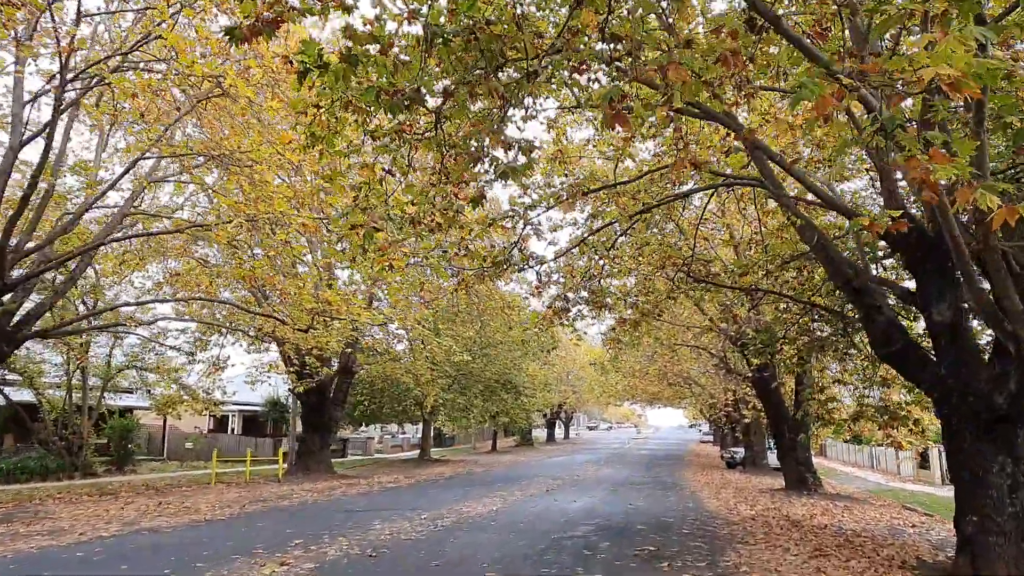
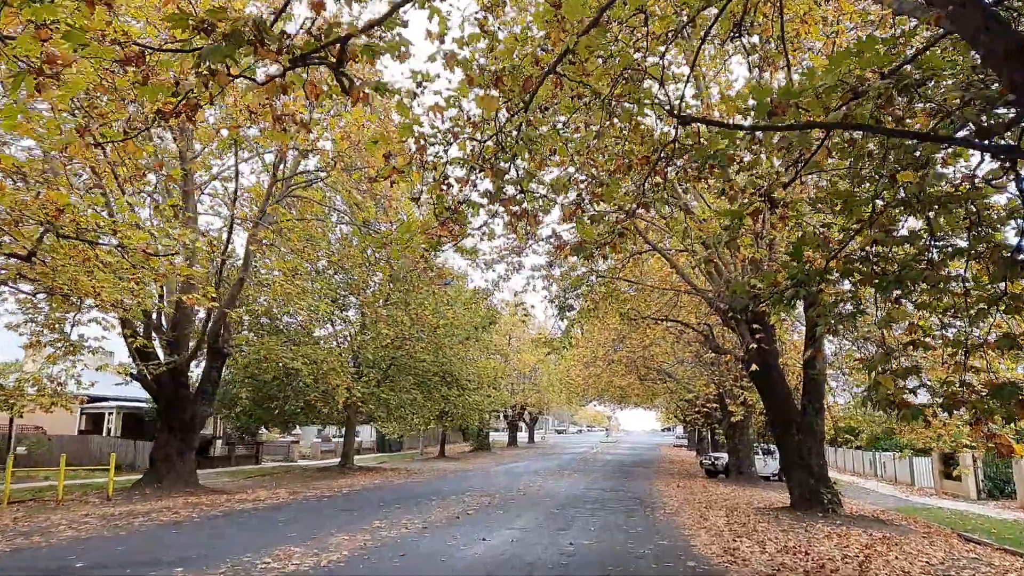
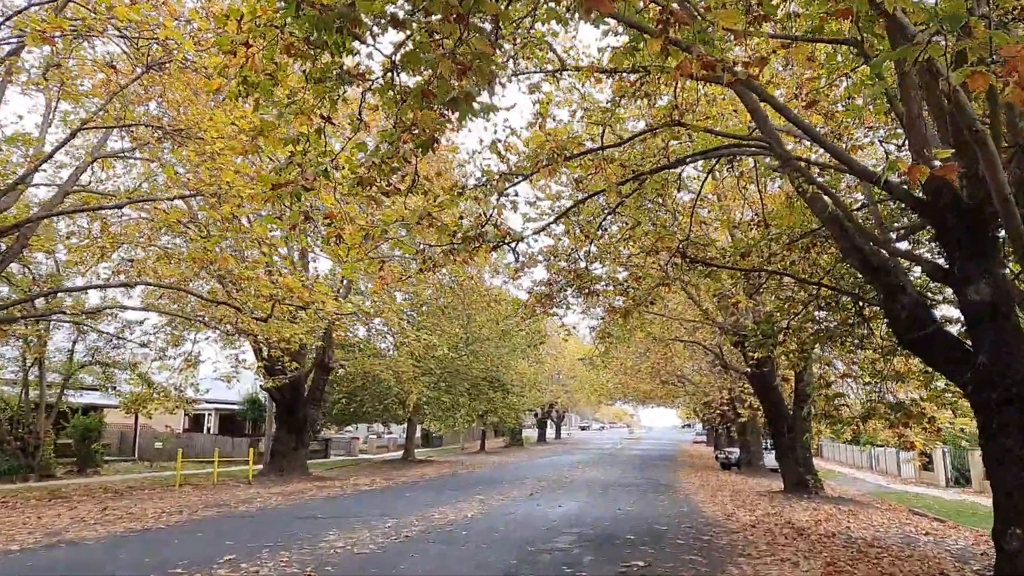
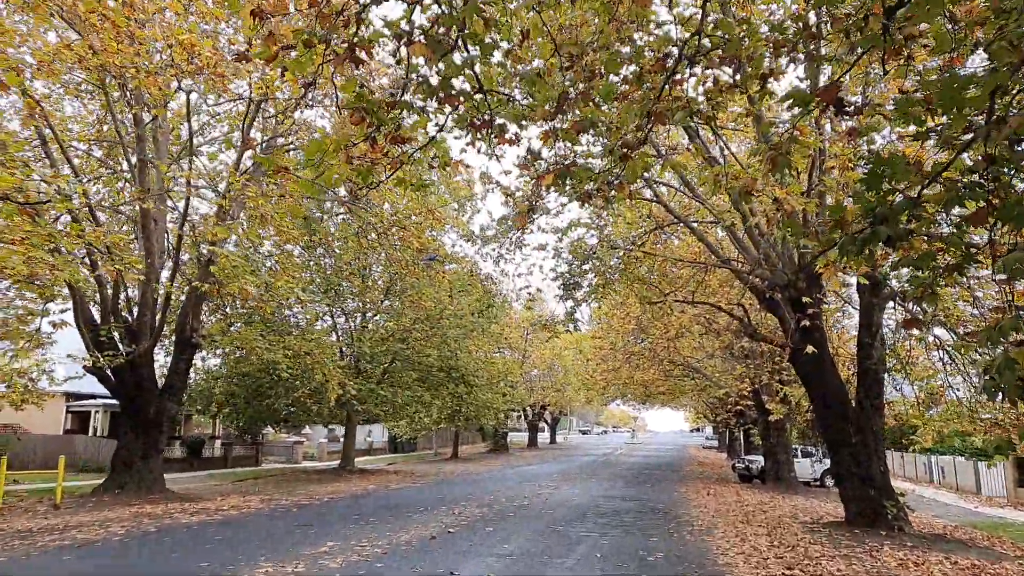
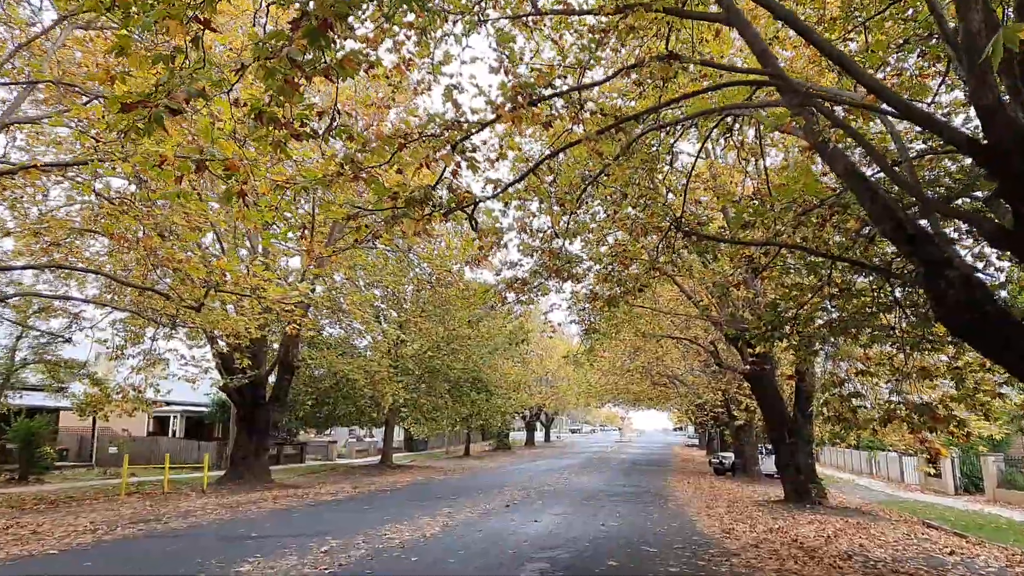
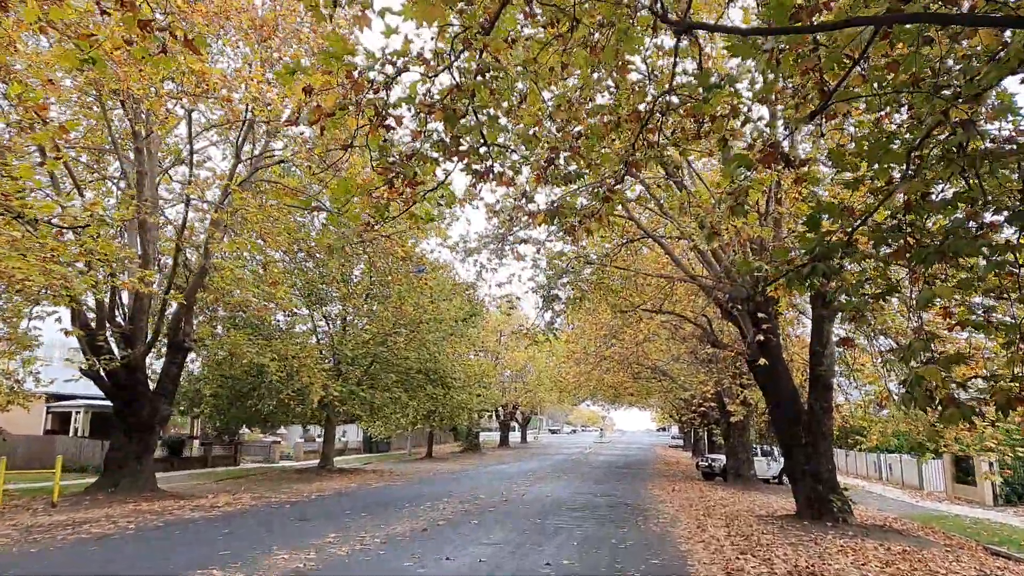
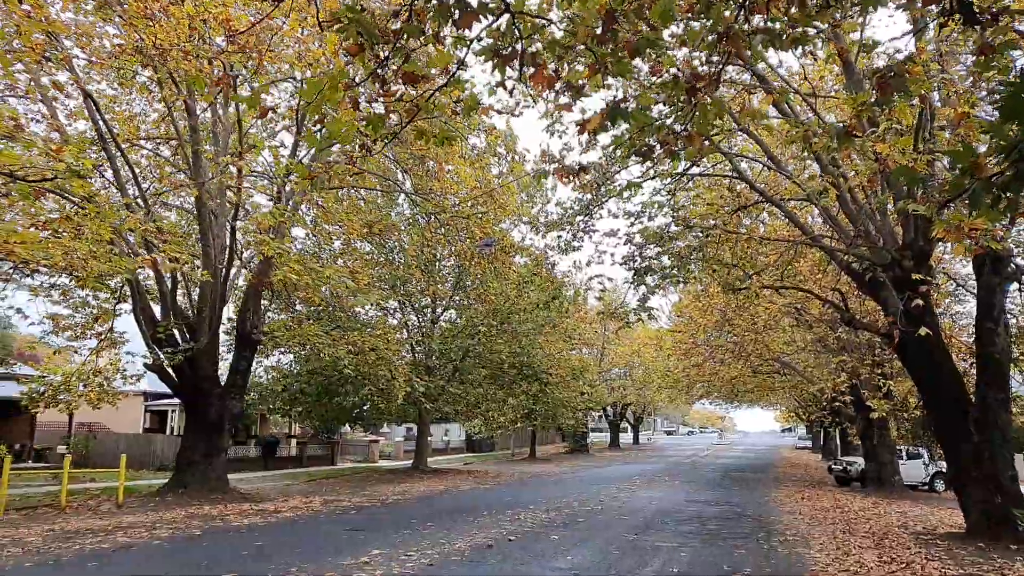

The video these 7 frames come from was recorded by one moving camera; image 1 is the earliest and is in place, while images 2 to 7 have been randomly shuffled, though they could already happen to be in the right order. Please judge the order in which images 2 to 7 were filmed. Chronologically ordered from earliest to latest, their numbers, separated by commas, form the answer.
3, 5, 2, 6, 4, 7
